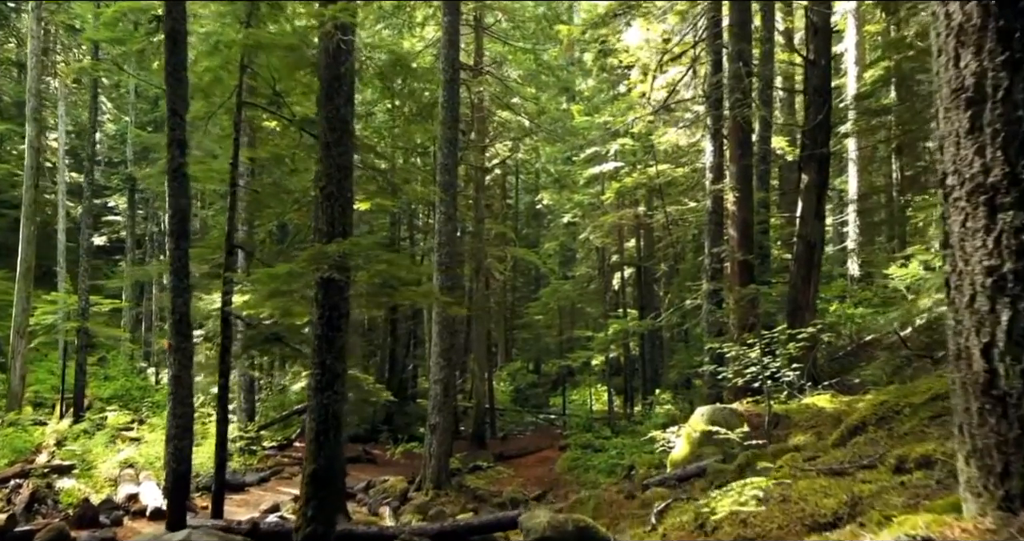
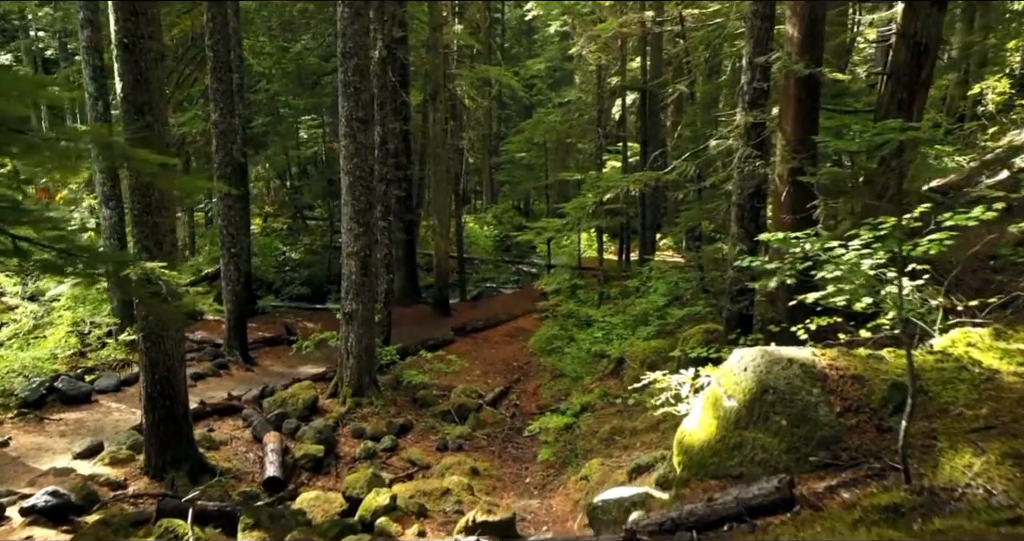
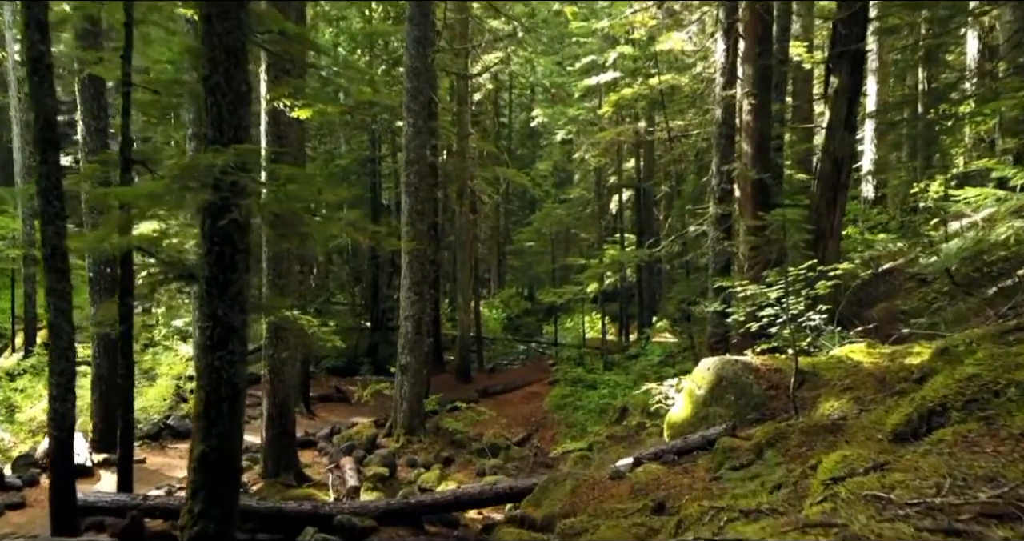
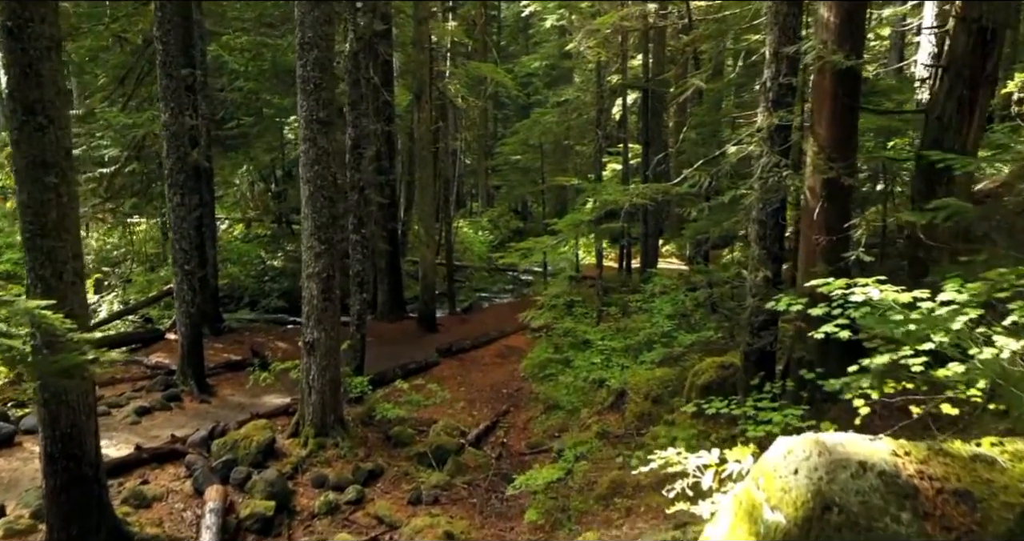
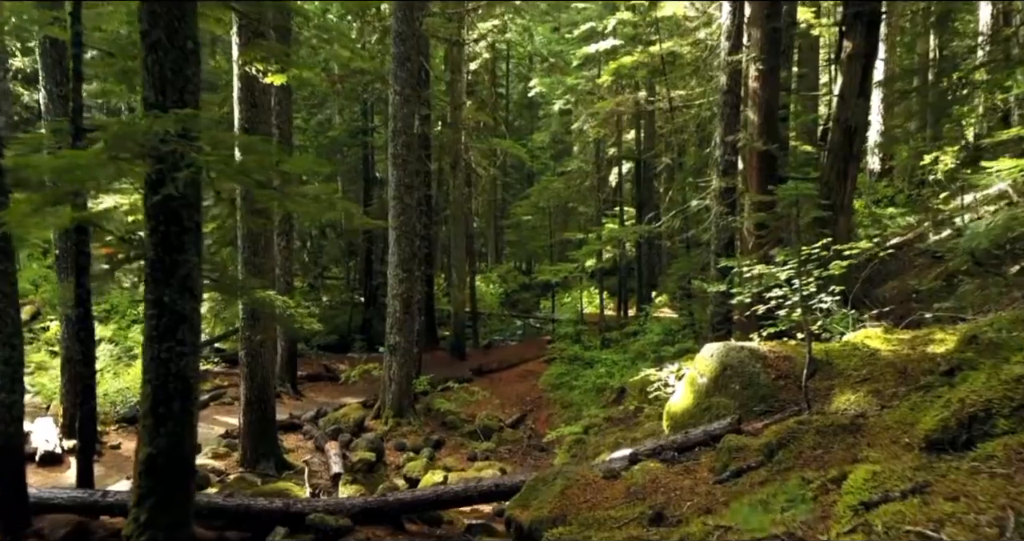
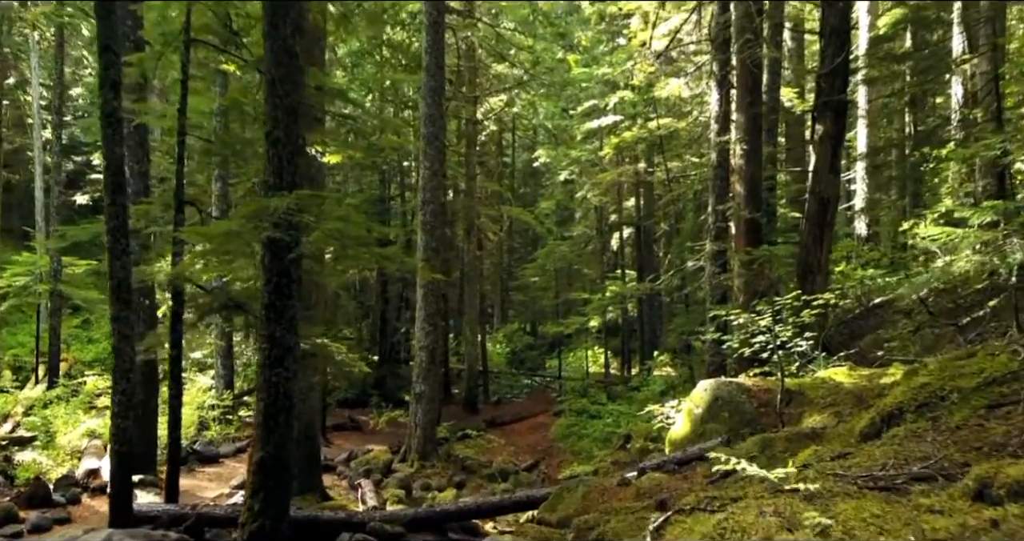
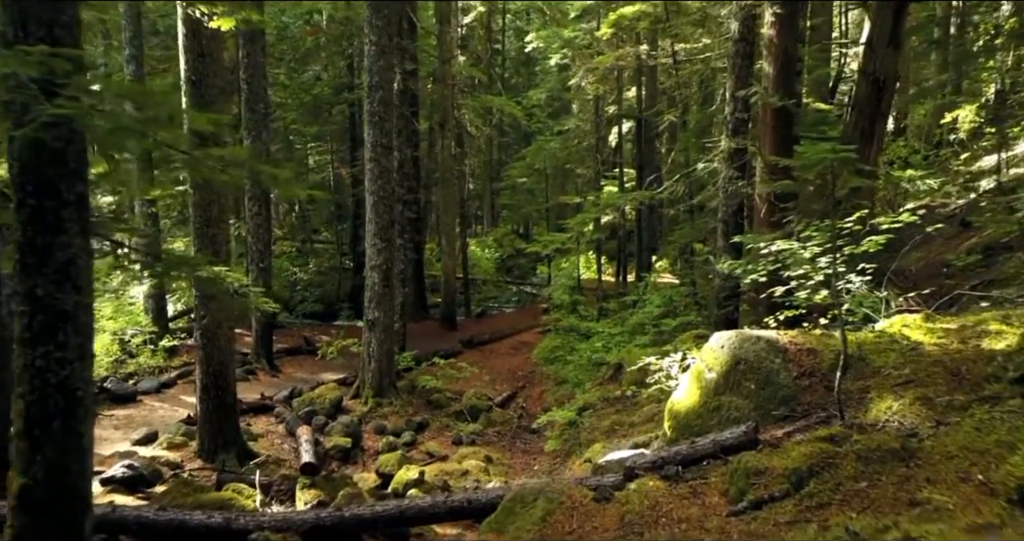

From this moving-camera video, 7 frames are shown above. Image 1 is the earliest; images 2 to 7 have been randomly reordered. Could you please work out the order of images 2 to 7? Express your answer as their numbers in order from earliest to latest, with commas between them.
6, 3, 5, 7, 2, 4
